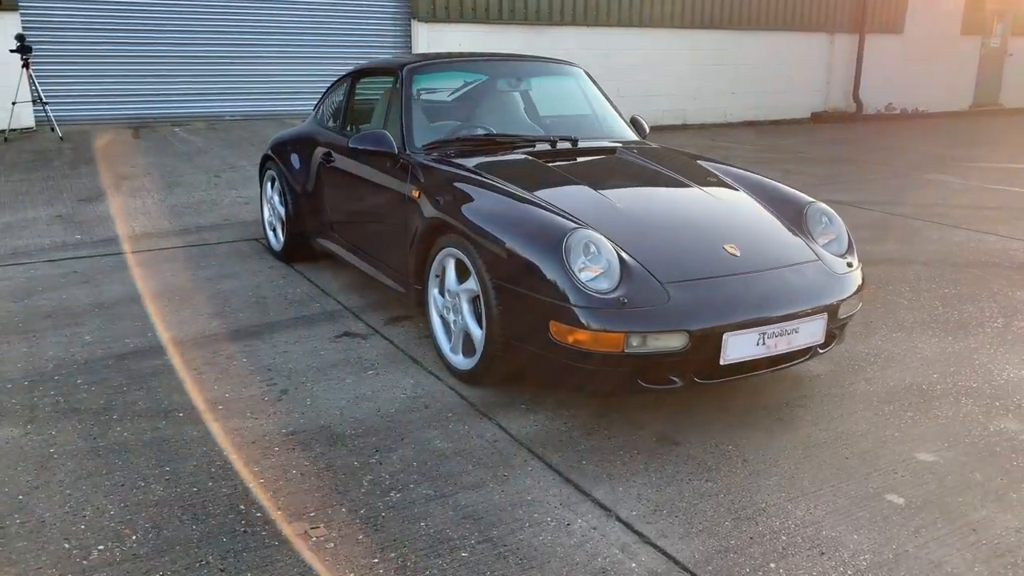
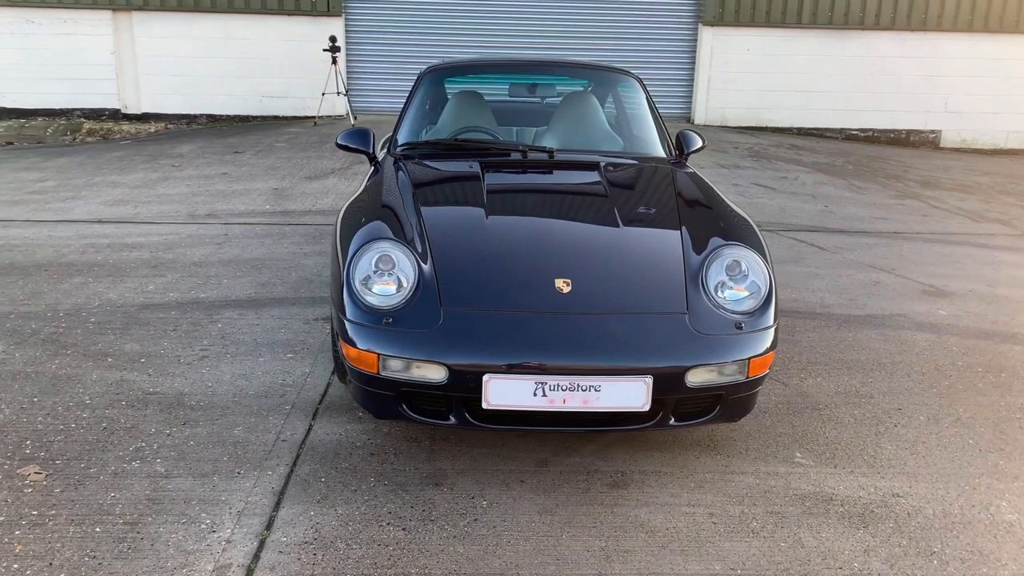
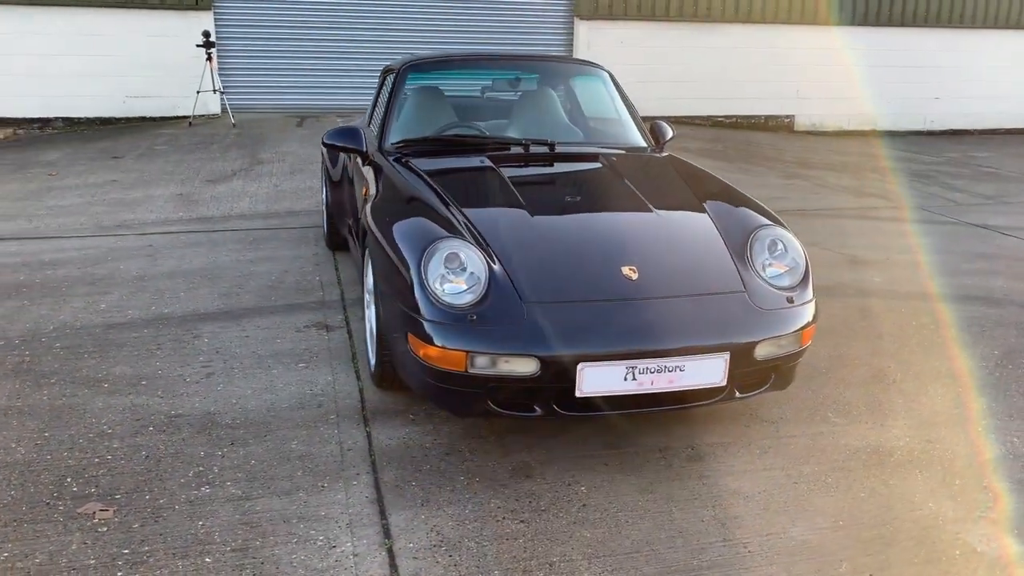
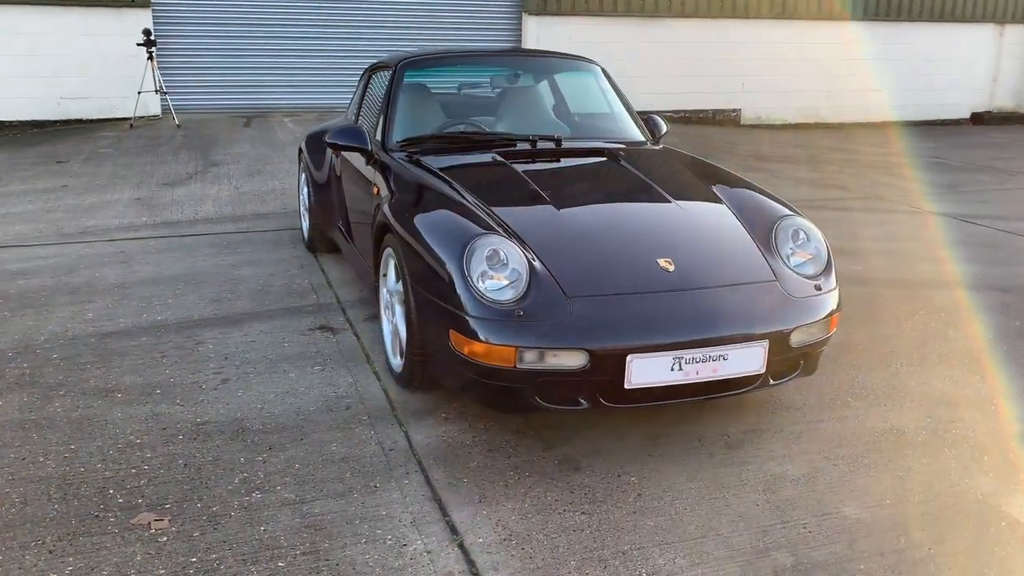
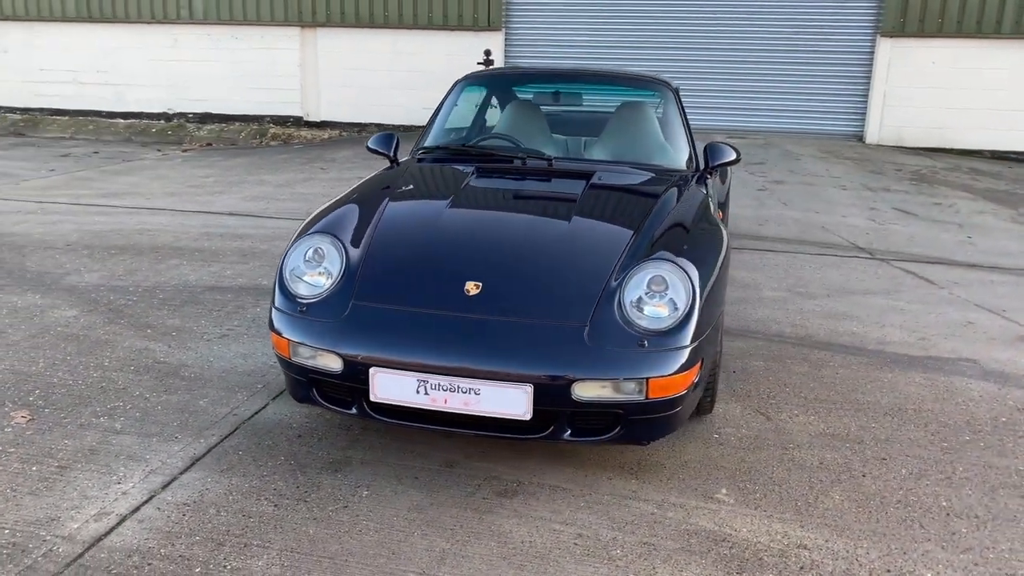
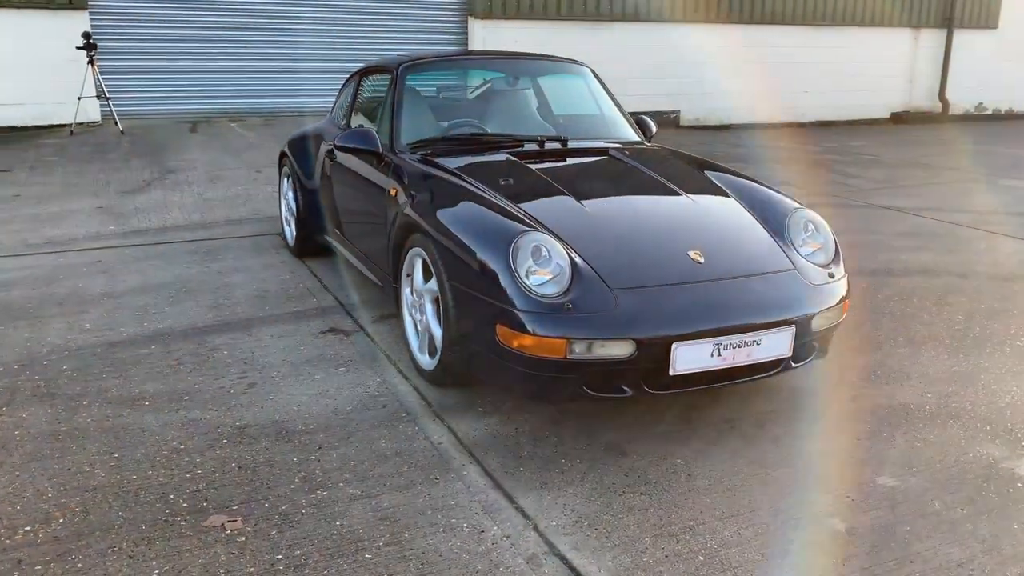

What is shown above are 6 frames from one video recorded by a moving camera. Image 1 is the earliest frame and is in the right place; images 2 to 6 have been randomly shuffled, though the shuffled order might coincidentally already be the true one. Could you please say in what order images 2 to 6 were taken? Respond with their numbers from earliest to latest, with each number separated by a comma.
6, 4, 3, 2, 5
